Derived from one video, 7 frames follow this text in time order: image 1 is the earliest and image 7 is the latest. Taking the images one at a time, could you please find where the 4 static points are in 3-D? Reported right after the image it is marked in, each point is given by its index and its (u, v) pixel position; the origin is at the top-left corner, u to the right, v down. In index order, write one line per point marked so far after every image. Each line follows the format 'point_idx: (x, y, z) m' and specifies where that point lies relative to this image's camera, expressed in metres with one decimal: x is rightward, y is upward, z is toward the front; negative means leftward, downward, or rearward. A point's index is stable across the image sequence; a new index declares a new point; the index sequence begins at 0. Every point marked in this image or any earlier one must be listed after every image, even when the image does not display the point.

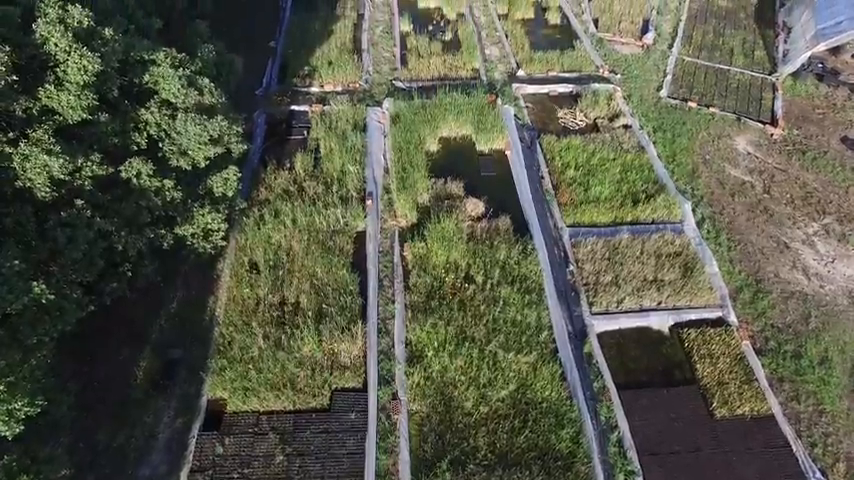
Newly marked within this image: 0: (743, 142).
0: (+5.3, +1.7, +10.2) m
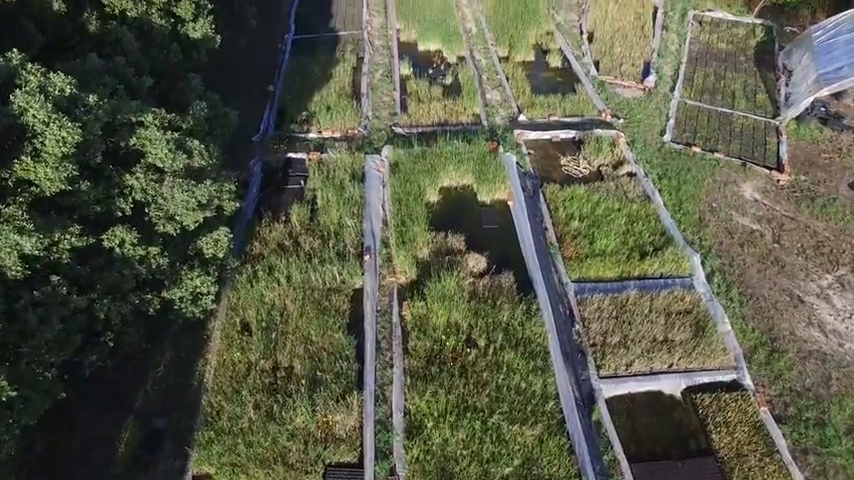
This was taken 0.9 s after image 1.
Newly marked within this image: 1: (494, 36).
0: (+5.3, +0.9, +10.0) m
1: (+1.5, +4.4, +13.3) m
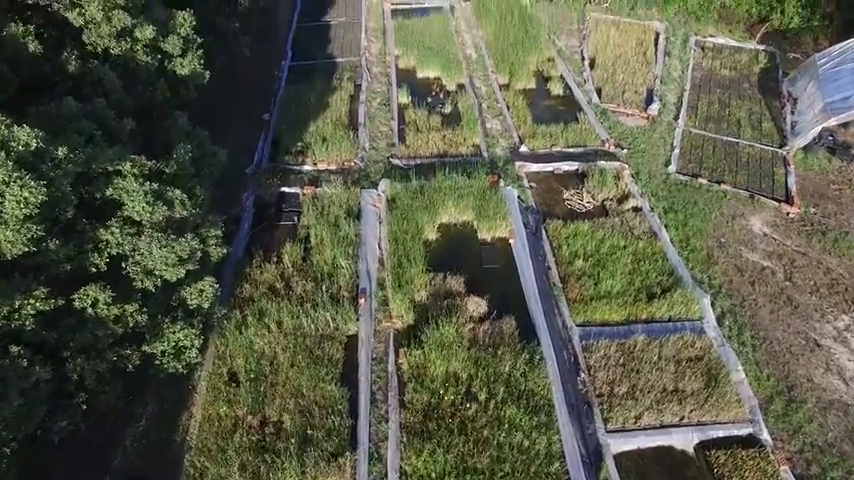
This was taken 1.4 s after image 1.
0: (+5.2, +0.3, +9.7) m
1: (+1.5, +3.8, +13.0) m
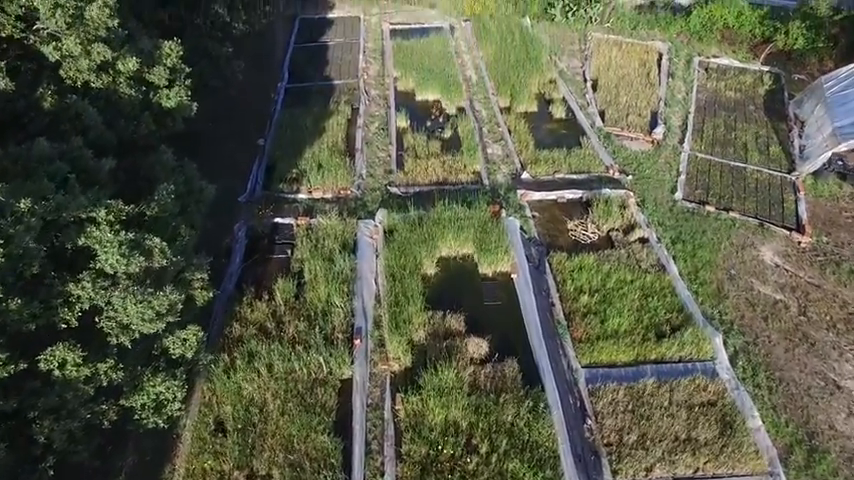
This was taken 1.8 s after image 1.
0: (+5.2, -0.2, +9.3) m
1: (+1.4, +3.2, +12.8) m
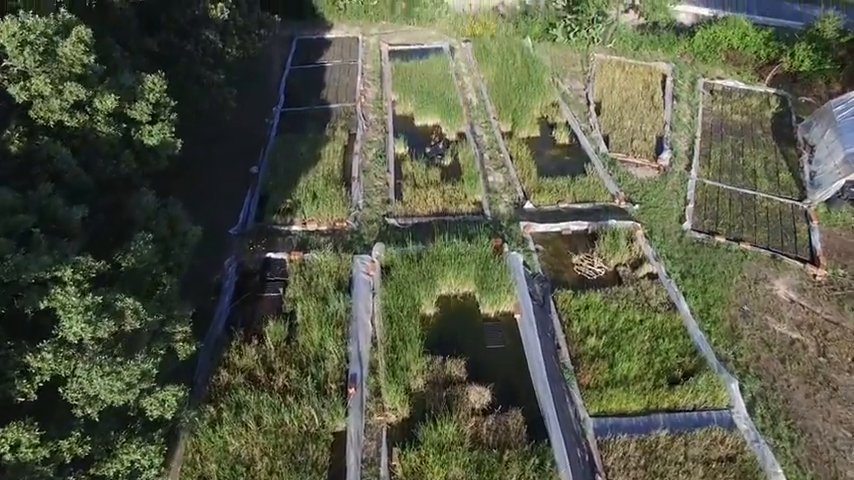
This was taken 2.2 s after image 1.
0: (+5.2, -0.7, +9.0) m
1: (+1.4, +2.7, +12.4) m
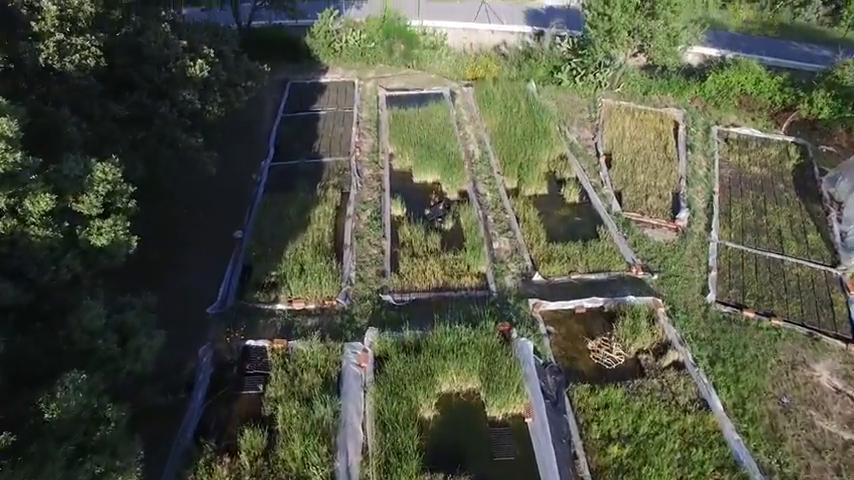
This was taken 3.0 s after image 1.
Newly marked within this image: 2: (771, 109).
0: (+5.2, -1.7, +8.0) m
1: (+1.4, +1.5, +11.6) m
2: (+8.2, +3.1, +14.6) m
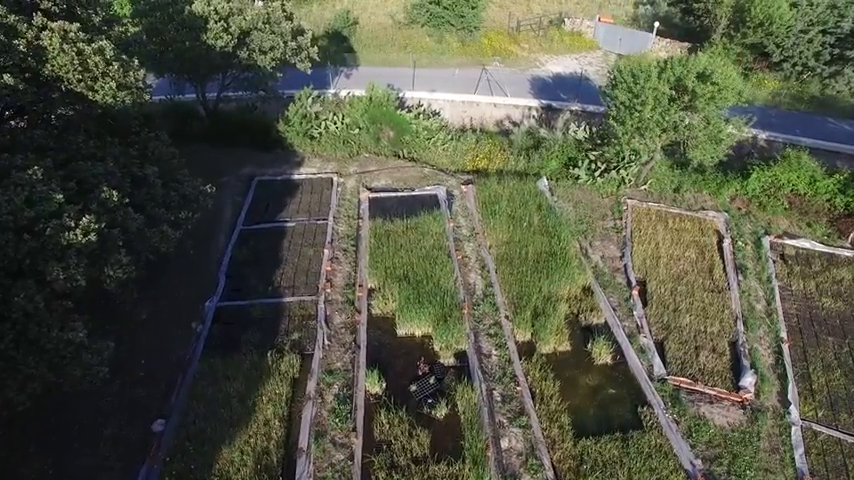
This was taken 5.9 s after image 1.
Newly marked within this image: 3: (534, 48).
0: (+5.0, -3.9, +5.3) m
1: (+1.2, -0.9, +9.2) m
2: (+8.0, +0.5, +12.2) m
3: (+3.2, +5.7, +18.5) m
